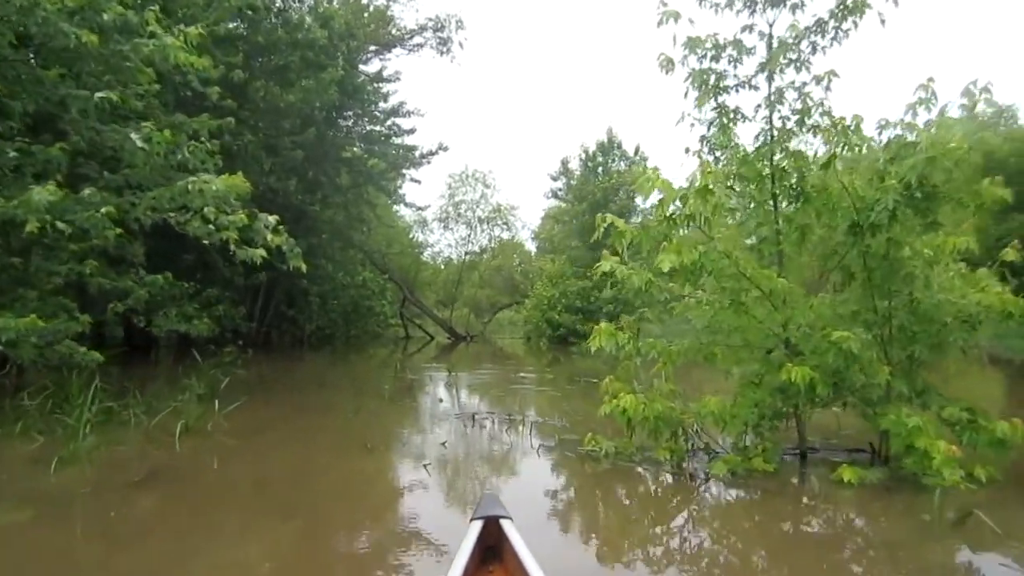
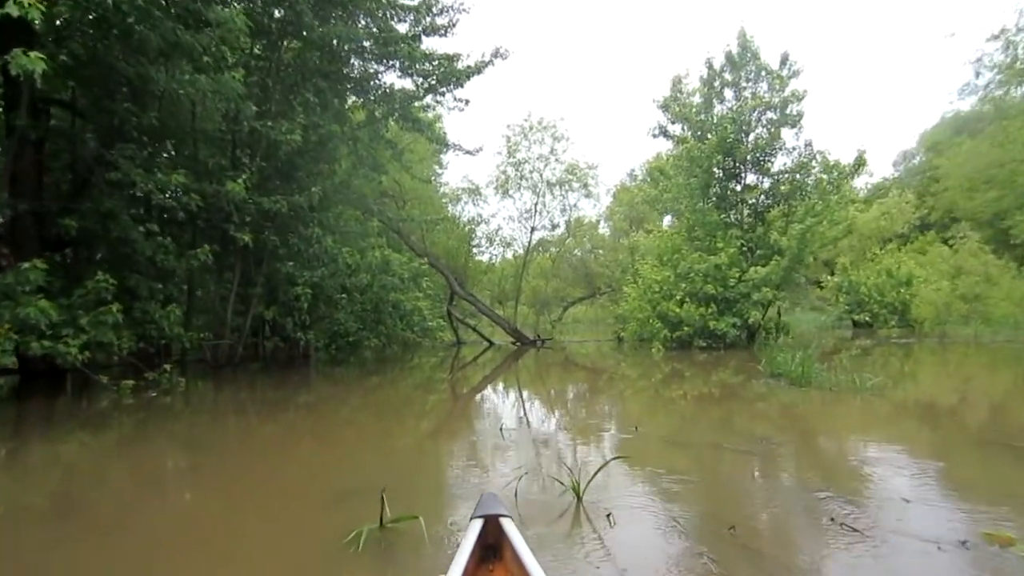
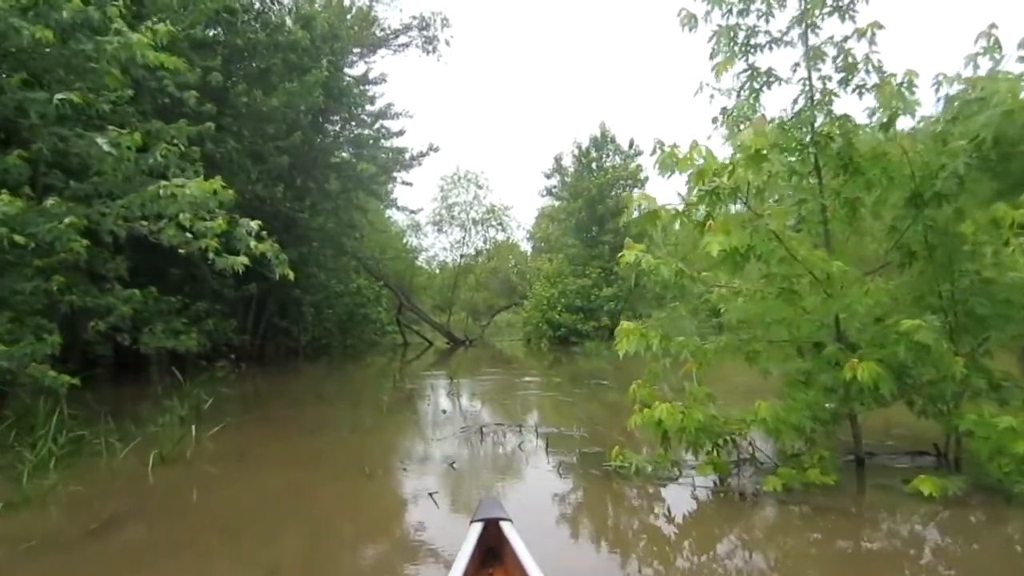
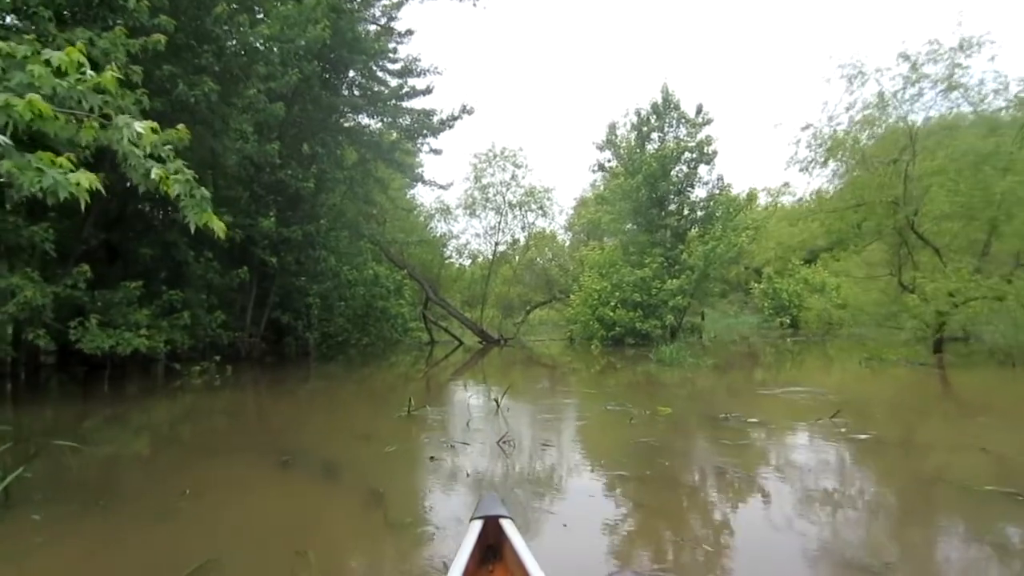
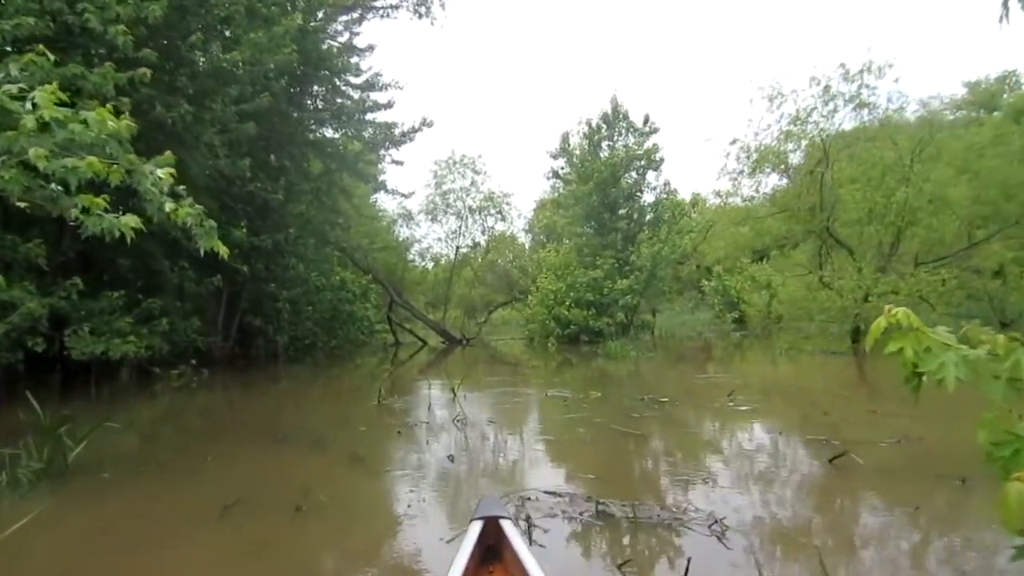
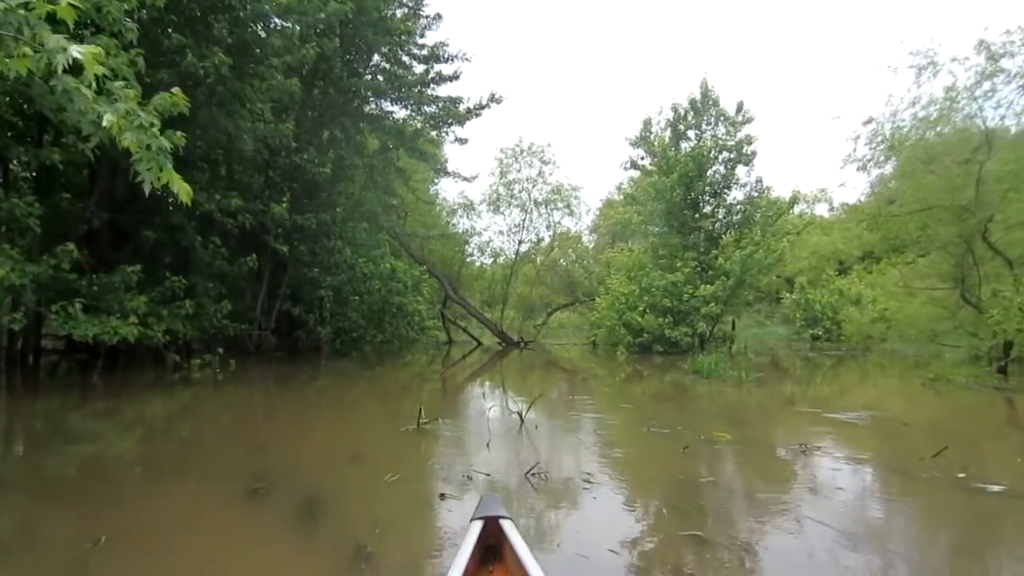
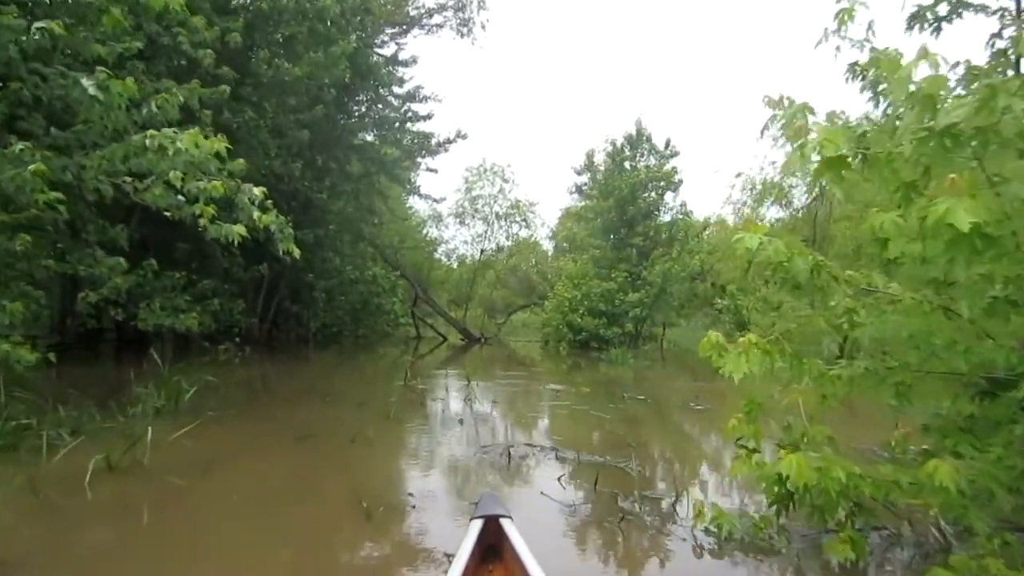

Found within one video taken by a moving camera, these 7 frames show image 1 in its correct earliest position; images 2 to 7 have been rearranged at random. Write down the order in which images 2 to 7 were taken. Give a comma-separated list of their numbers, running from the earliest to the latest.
3, 7, 5, 4, 6, 2
